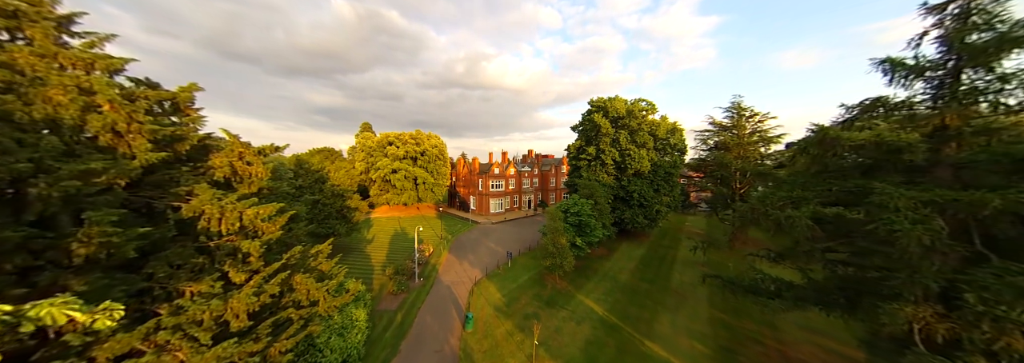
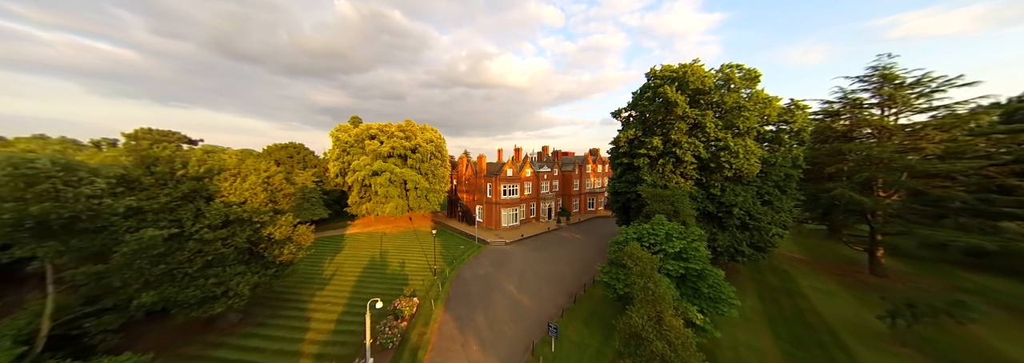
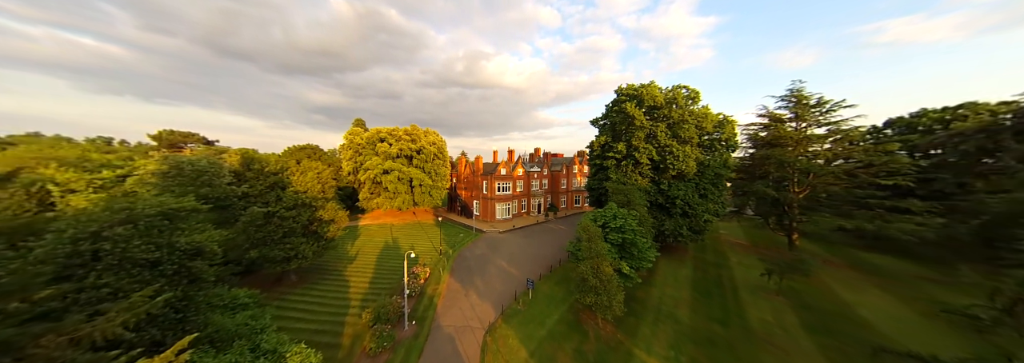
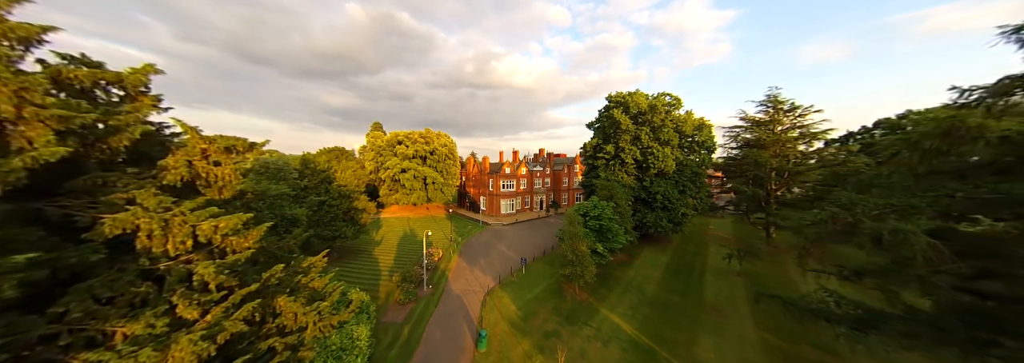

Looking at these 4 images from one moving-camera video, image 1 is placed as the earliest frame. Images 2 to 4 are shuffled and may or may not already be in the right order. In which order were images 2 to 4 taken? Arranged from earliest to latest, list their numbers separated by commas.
4, 3, 2
